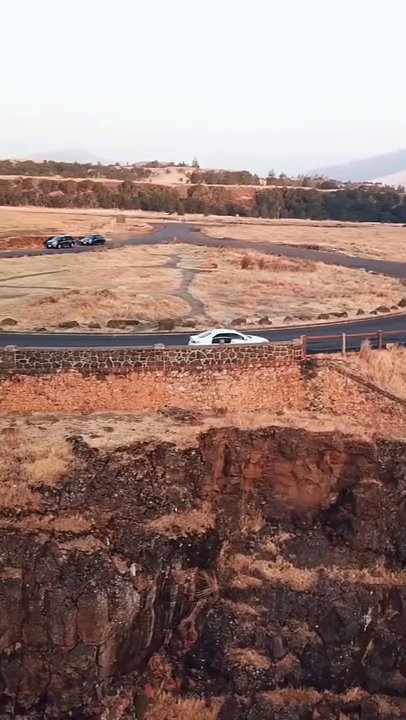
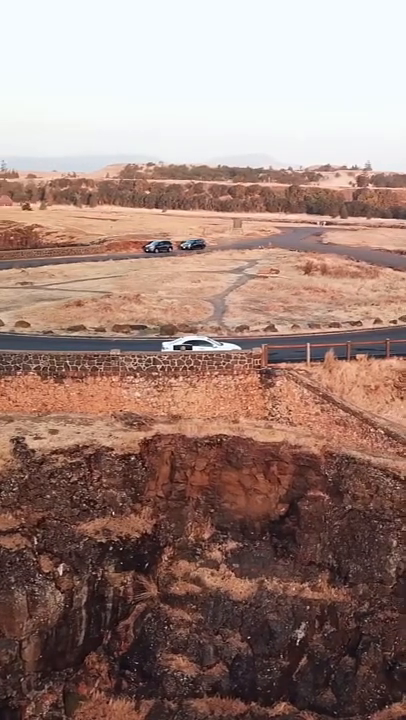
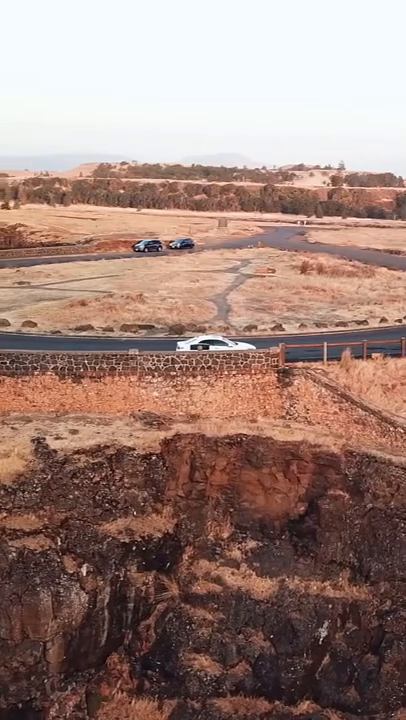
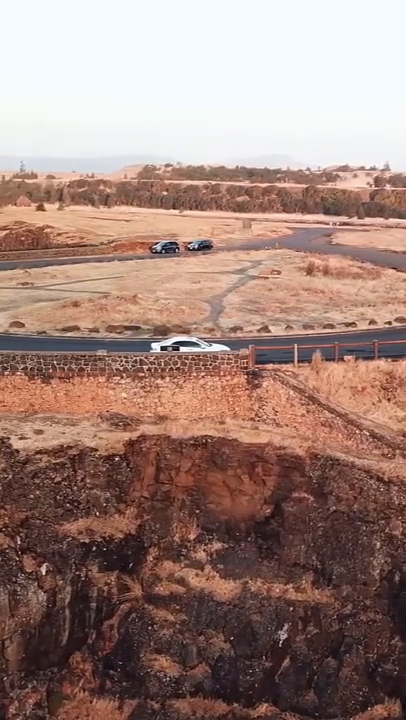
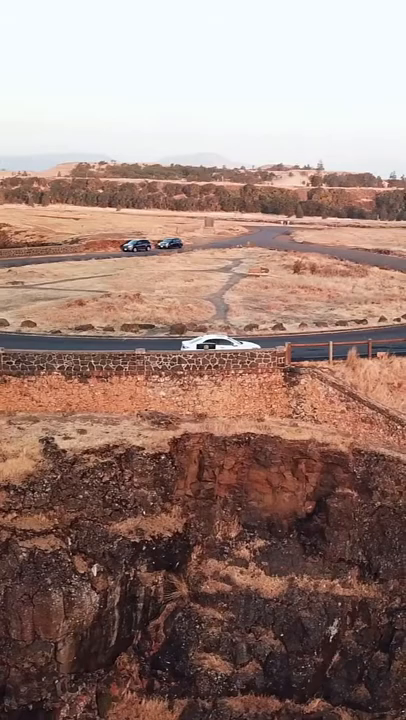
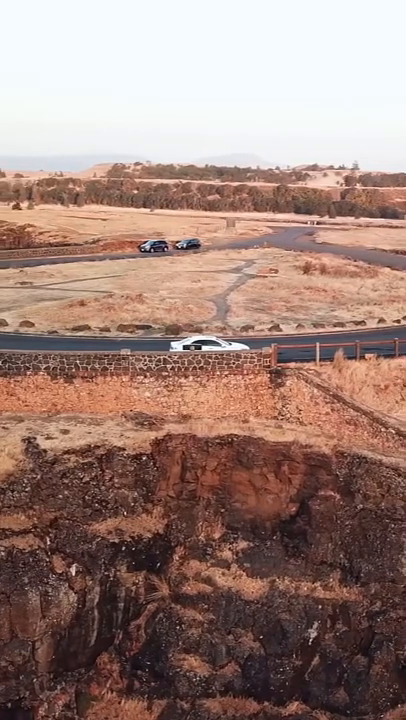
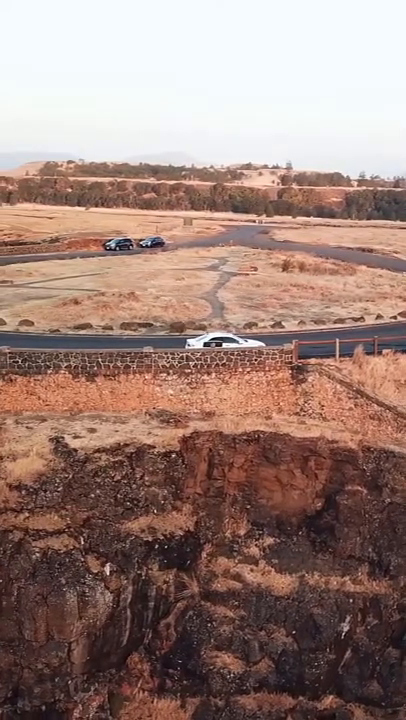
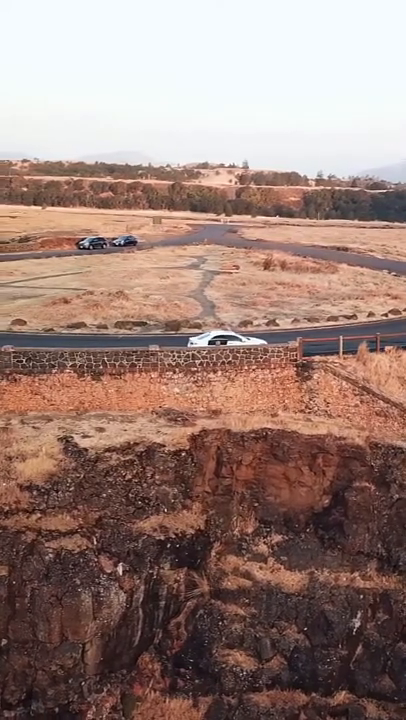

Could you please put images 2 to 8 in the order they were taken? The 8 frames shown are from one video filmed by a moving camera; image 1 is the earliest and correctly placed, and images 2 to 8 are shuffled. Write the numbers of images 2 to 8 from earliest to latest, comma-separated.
8, 7, 5, 3, 6, 2, 4
